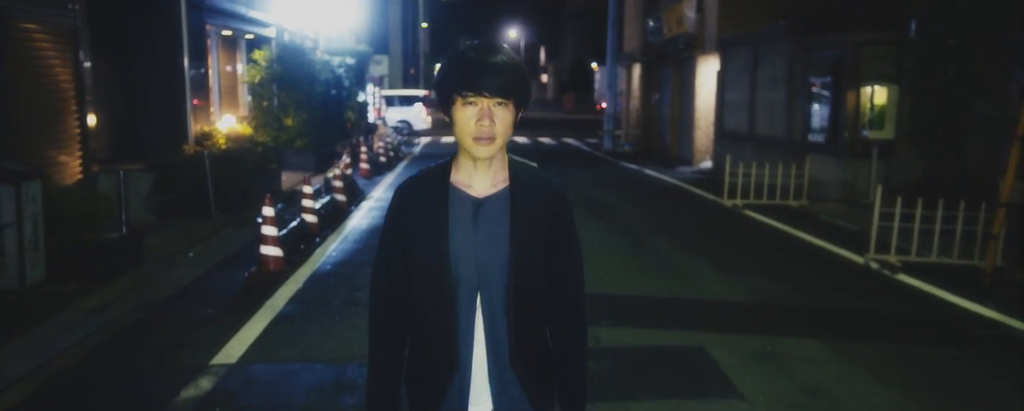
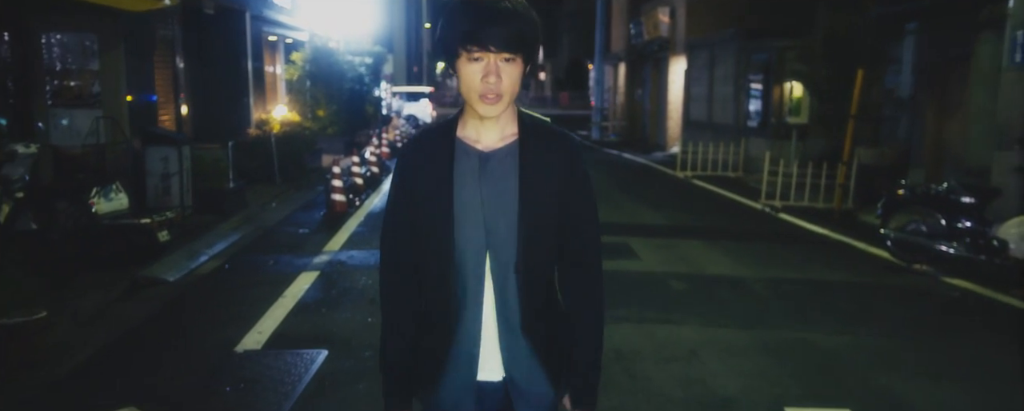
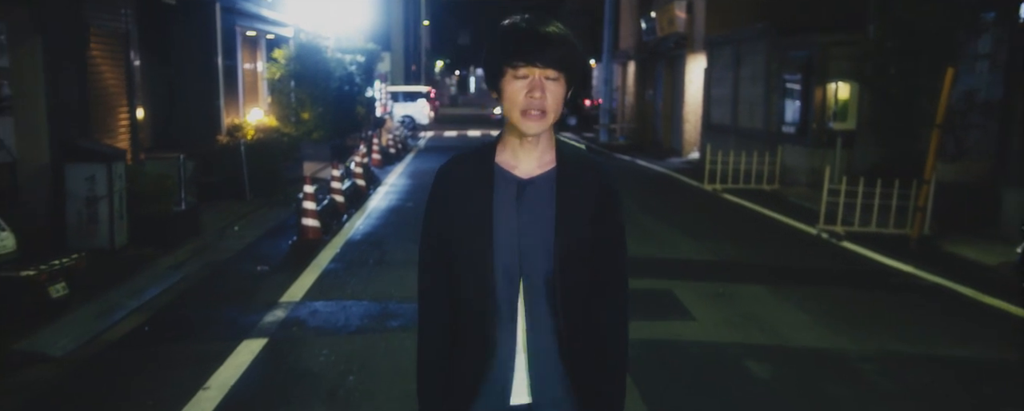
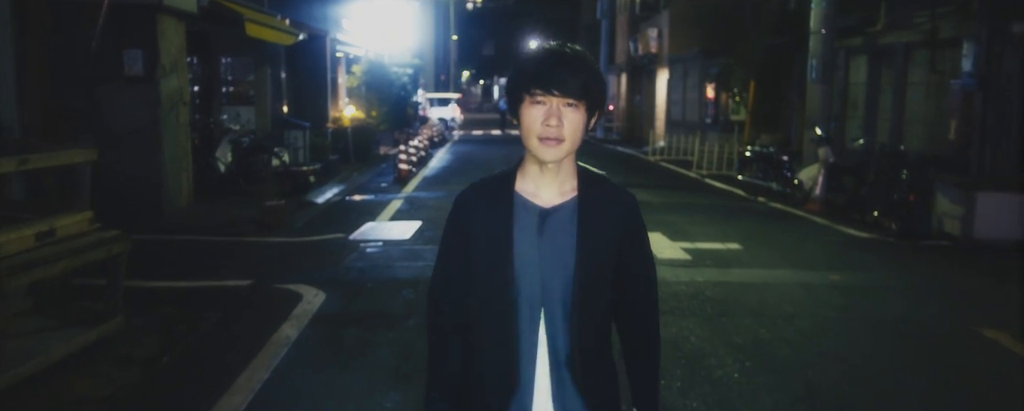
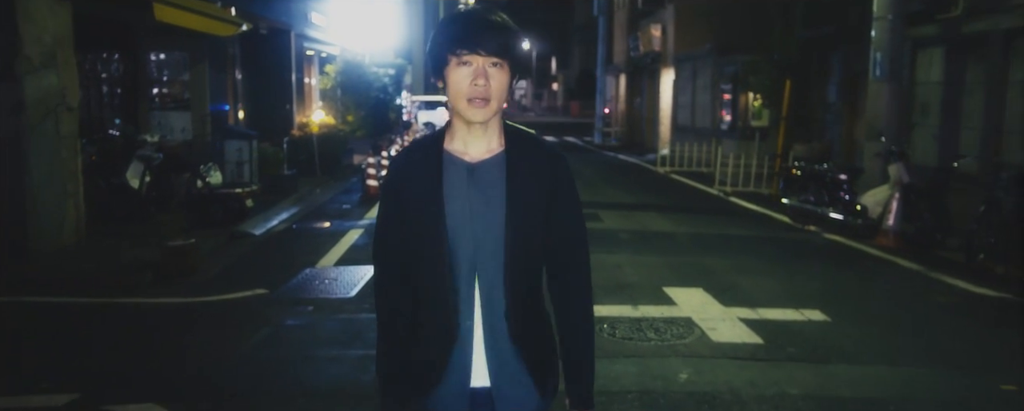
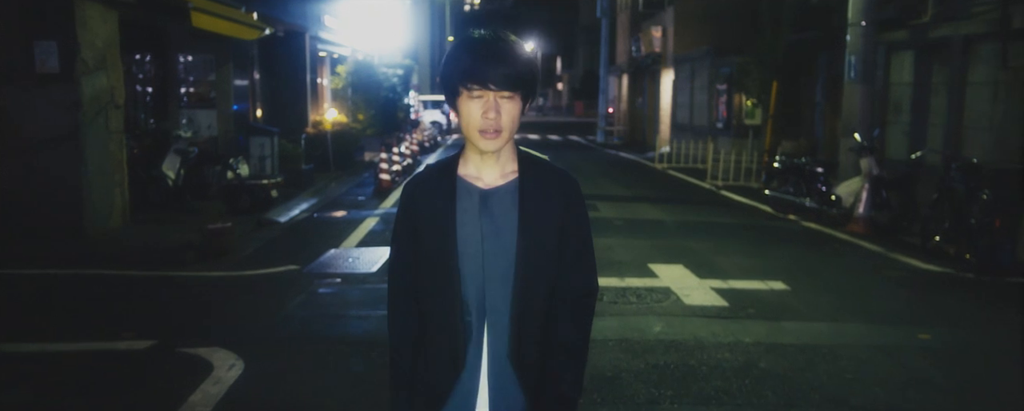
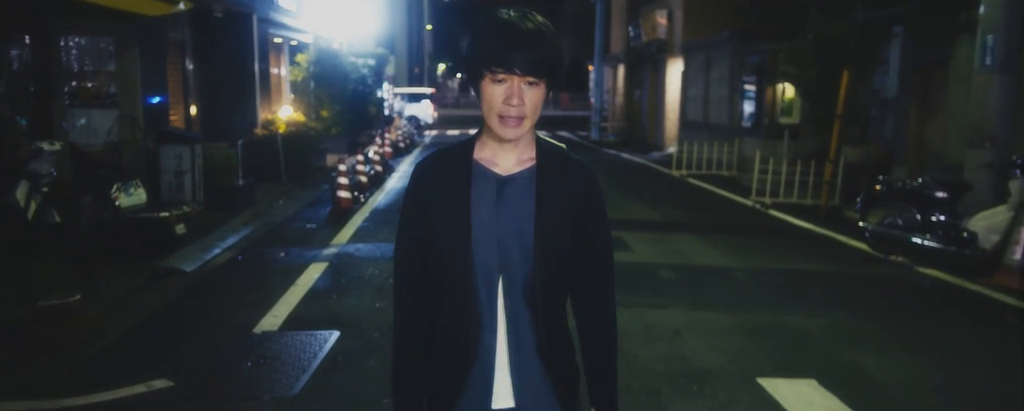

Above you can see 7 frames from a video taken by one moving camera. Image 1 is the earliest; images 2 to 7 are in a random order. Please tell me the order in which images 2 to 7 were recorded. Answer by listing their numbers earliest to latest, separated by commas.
3, 2, 7, 5, 6, 4
